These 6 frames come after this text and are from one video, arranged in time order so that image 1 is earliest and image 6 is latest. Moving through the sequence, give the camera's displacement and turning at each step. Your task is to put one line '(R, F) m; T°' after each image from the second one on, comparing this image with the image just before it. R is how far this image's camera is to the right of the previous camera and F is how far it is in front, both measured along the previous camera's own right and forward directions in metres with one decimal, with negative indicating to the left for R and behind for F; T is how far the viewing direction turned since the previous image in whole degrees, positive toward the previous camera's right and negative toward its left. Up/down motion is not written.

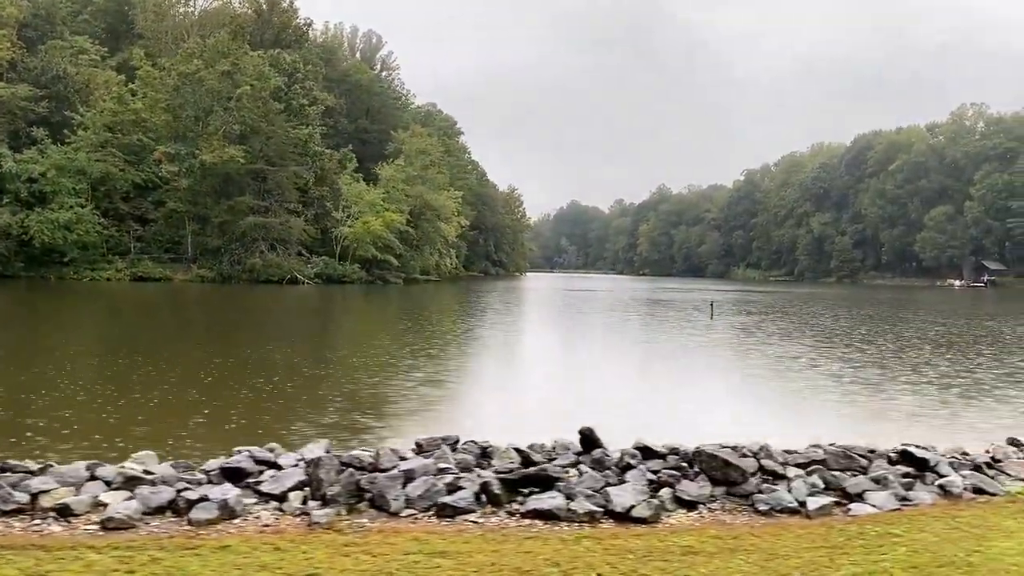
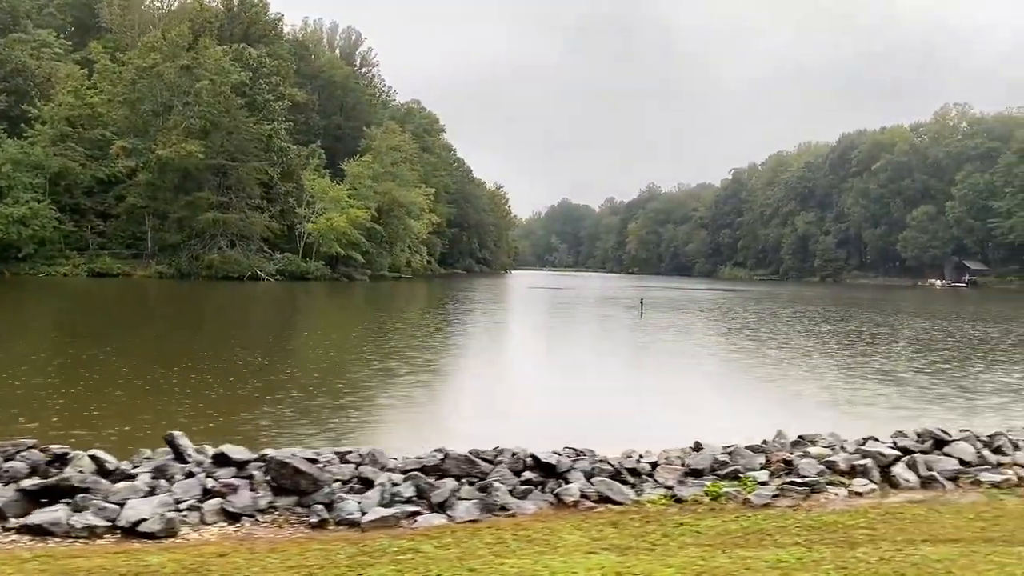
(+1.1, +0.2) m; +1°
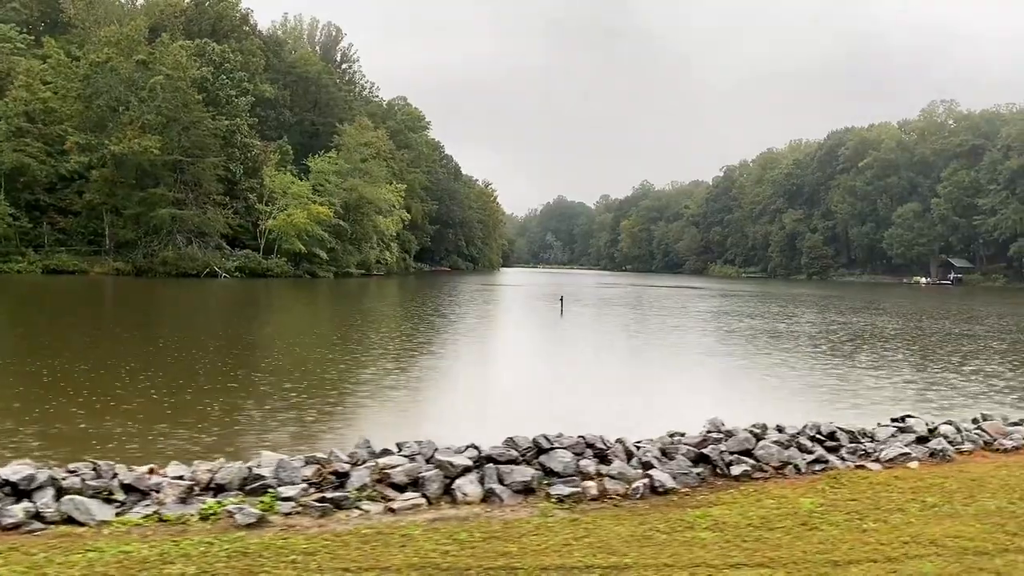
(+1.4, +0.3) m; 0°
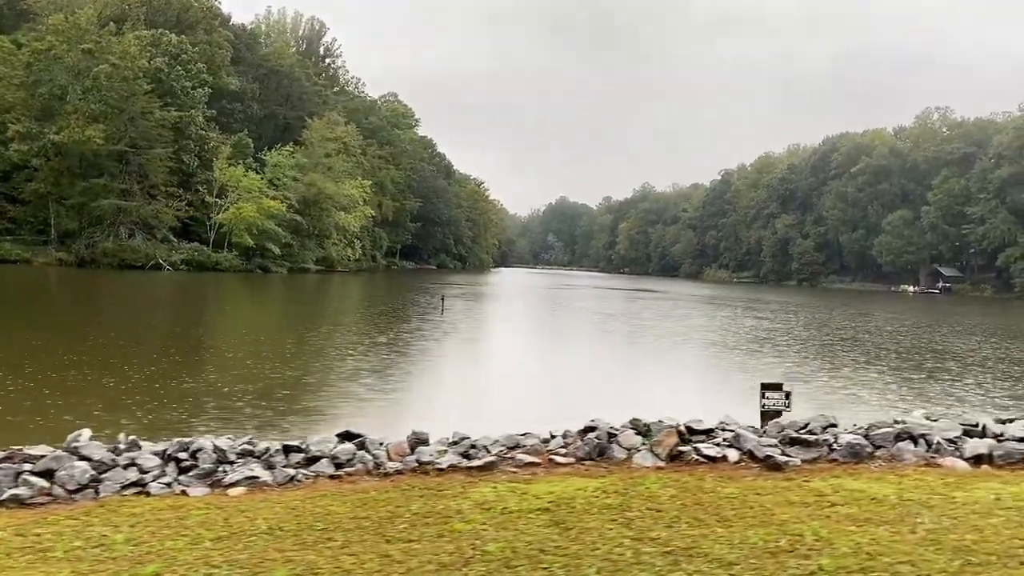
(+2.1, +0.4) m; 0°
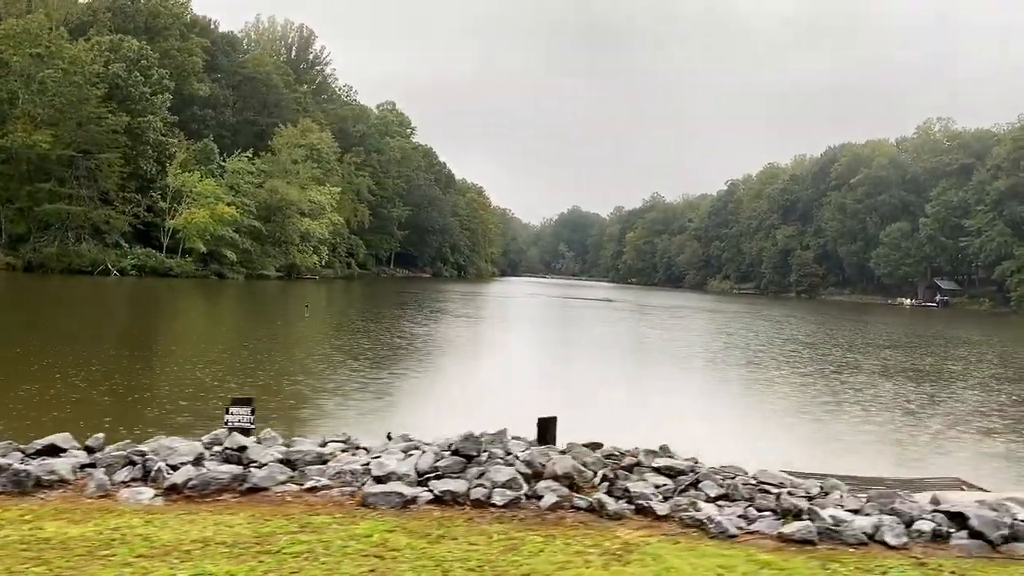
(+2.4, +0.4) m; -1°
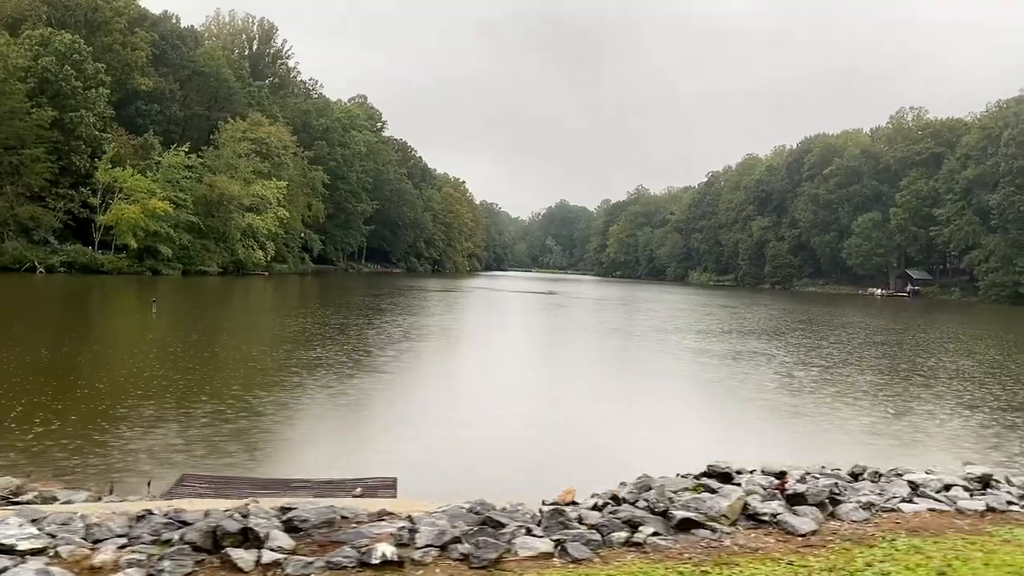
(+2.1, +0.3) m; +1°
